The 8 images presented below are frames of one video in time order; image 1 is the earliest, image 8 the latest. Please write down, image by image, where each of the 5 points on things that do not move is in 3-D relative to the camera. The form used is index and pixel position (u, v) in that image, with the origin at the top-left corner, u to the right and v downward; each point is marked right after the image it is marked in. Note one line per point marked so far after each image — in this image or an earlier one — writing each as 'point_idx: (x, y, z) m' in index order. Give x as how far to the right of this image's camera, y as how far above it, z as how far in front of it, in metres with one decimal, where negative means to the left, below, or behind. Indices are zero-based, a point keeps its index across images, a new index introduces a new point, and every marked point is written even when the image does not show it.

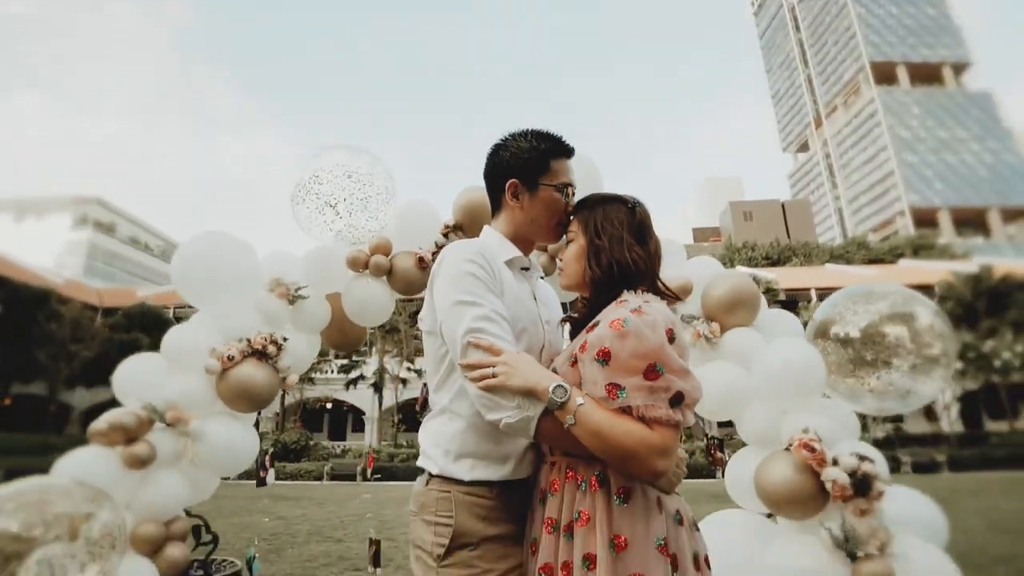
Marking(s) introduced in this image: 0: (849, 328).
0: (+1.5, -0.2, +2.3) m
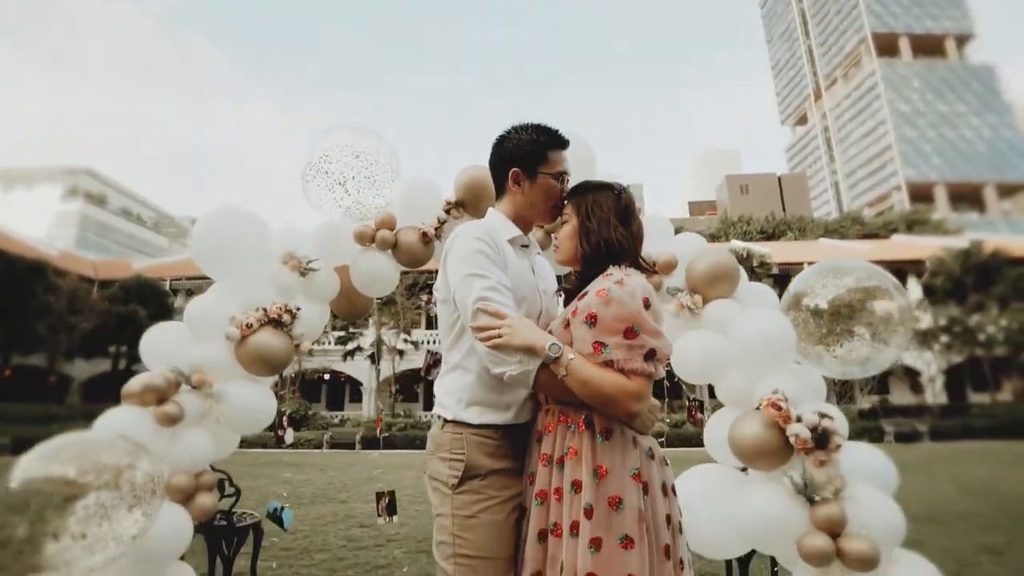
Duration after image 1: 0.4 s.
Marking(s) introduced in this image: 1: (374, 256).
0: (+1.5, 0.0, +2.5) m
1: (-0.8, +0.2, +2.9) m
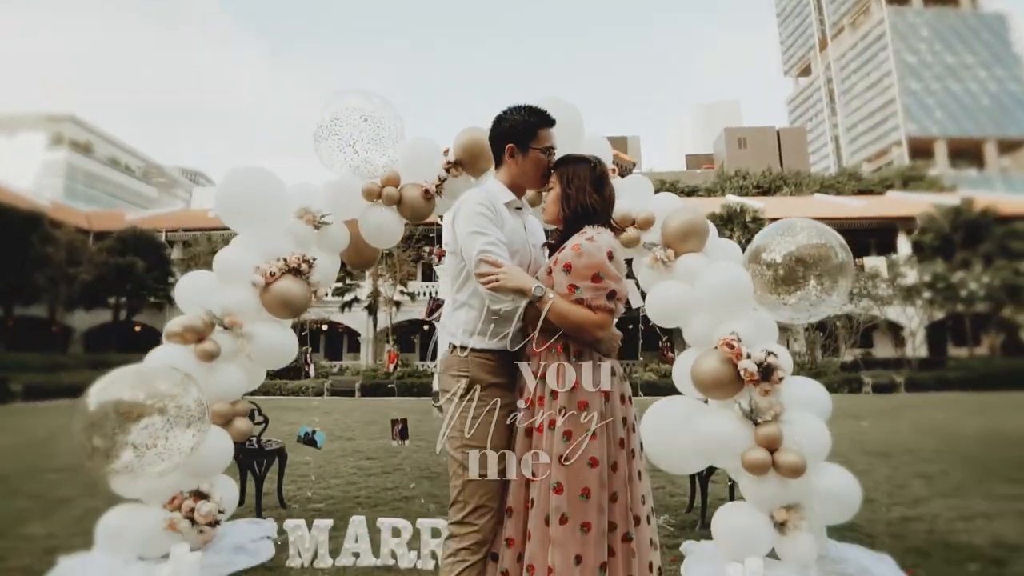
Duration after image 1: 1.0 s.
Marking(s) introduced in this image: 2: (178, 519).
0: (+1.4, +0.2, +2.8) m
1: (-0.8, +0.5, +3.2) m
2: (-1.7, -1.2, +2.7) m
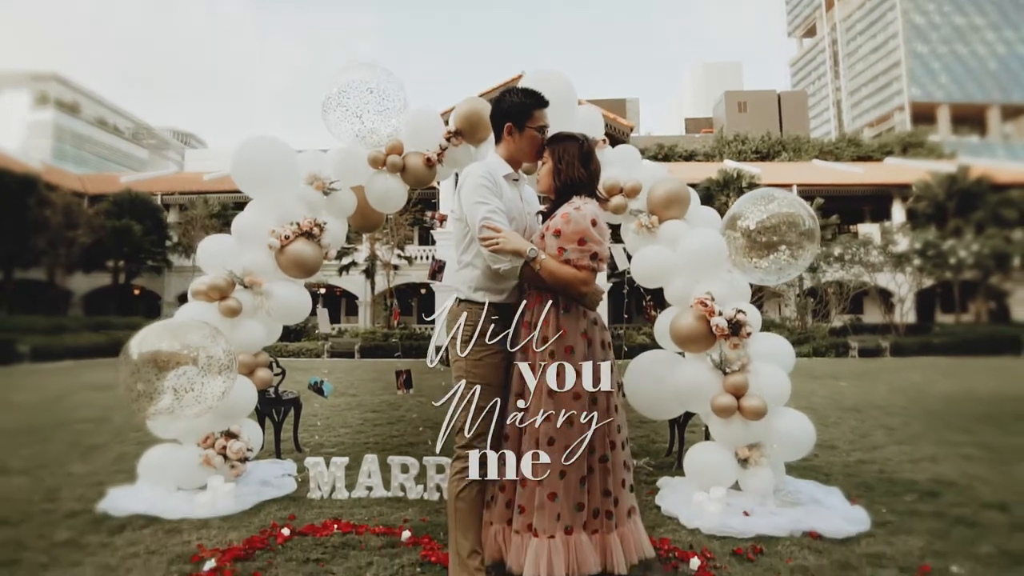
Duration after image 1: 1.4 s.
0: (+1.4, +0.4, +3.1) m
1: (-0.8, +0.7, +3.4) m
2: (-1.7, -1.0, +3.1) m
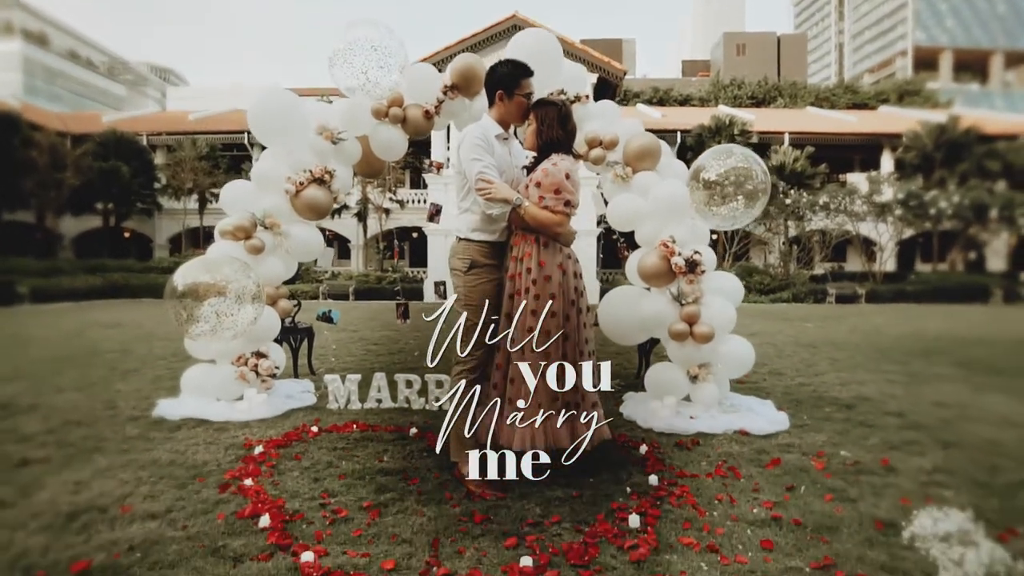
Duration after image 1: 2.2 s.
0: (+1.3, +0.8, +3.6) m
1: (-0.9, +1.1, +3.8) m
2: (-1.8, -0.6, +3.6) m
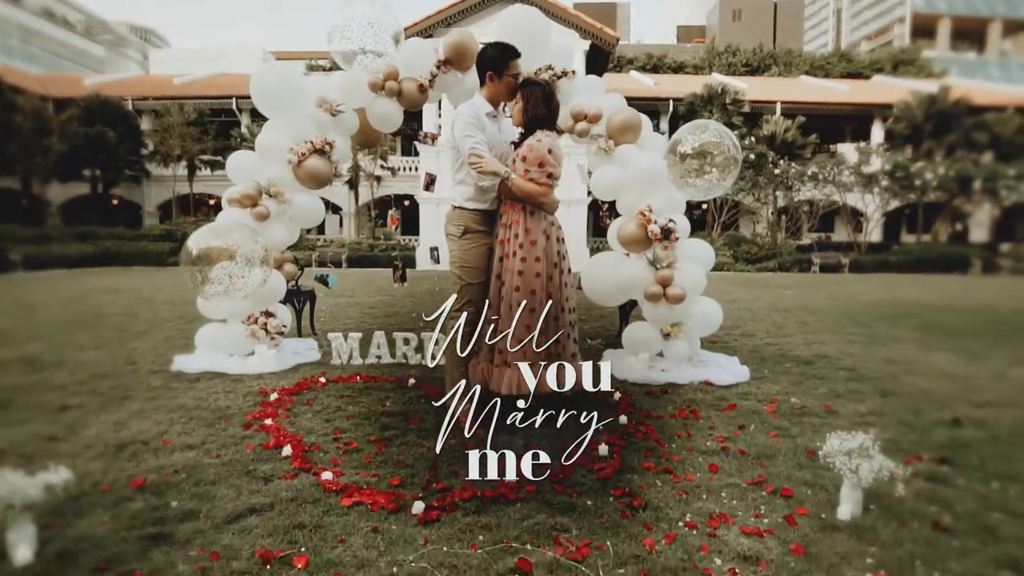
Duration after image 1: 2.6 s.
0: (+1.3, +1.0, +3.8) m
1: (-1.0, +1.4, +4.0) m
2: (-1.9, -0.3, +3.9) m
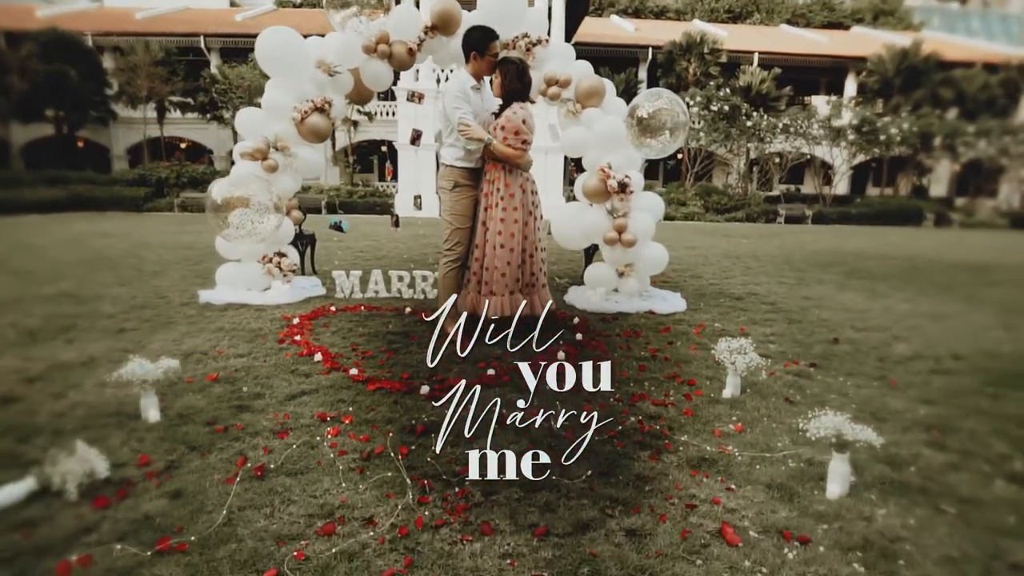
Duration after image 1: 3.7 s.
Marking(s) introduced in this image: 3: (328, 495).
0: (+1.1, +1.5, +4.4) m
1: (-1.1, +1.9, +4.5) m
2: (-2.1, +0.2, +4.5) m
3: (-0.6, -0.7, +1.8) m
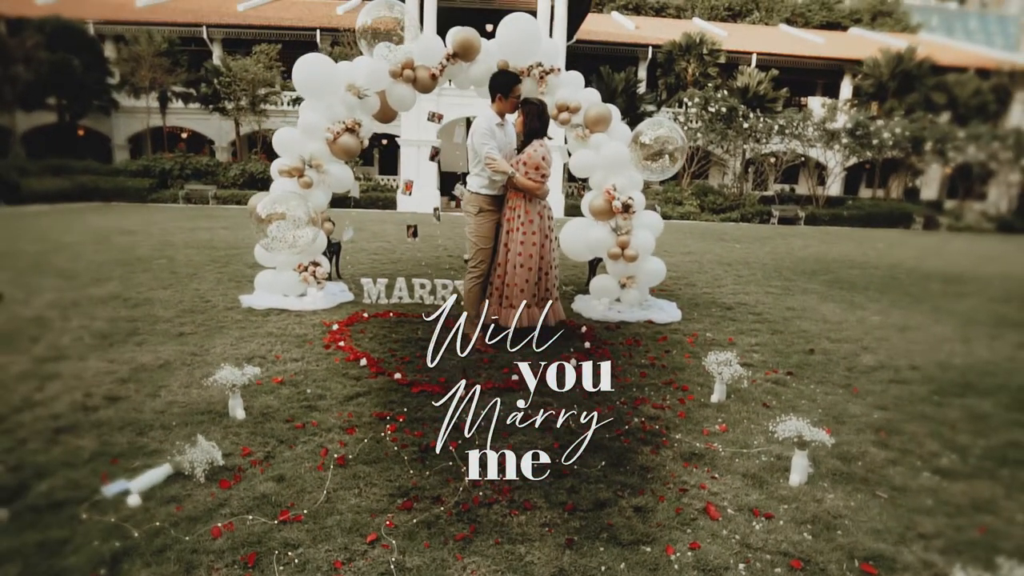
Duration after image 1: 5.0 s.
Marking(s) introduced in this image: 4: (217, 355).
0: (+1.2, +1.4, +4.9) m
1: (-1.0, +1.8, +4.9) m
2: (-1.9, +0.1, +5.0) m
3: (-0.5, -0.8, +2.3) m
4: (-2.0, -0.5, +3.6) m
